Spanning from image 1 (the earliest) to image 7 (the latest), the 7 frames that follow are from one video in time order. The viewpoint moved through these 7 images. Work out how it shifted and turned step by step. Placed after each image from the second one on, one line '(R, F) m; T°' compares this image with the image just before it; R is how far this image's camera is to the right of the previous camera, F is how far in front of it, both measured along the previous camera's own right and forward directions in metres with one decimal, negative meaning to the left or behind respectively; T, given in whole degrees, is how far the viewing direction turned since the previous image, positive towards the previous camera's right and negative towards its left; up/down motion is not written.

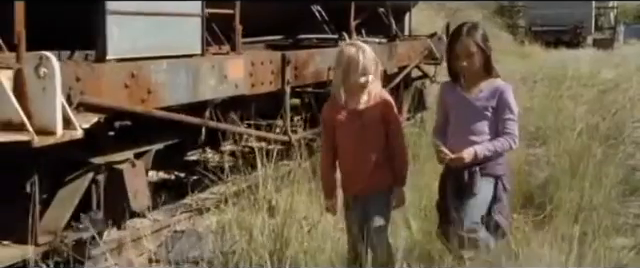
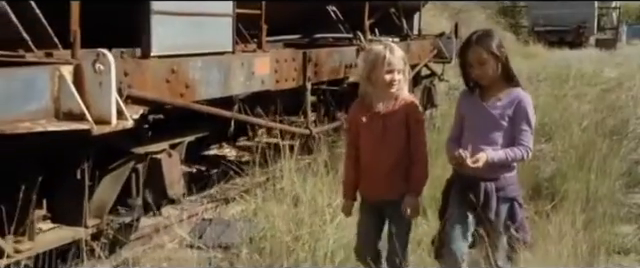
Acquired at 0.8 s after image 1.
(-0.2, -0.4) m; 0°
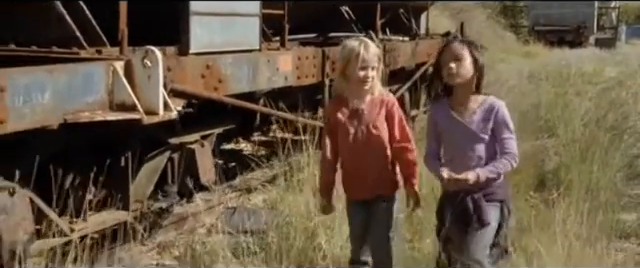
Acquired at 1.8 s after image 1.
(-0.2, -0.4) m; 0°
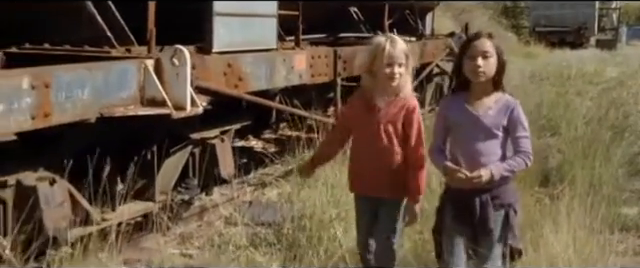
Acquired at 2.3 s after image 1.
(-0.1, -0.3) m; 0°
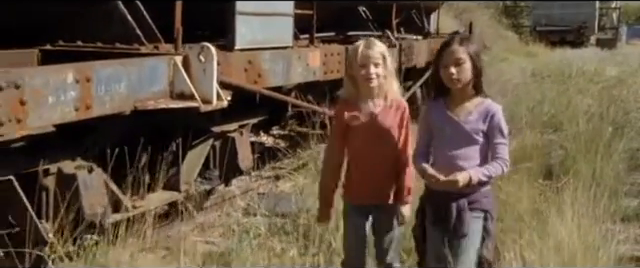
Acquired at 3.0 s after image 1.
(-0.1, -0.3) m; 0°
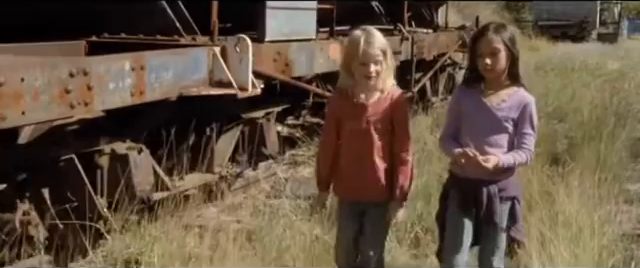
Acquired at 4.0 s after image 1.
(-0.2, -0.5) m; 0°
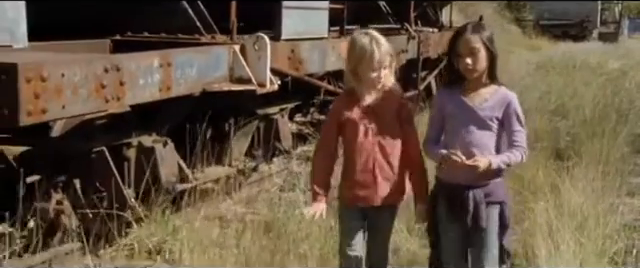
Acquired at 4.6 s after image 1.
(-0.1, -0.3) m; 0°
